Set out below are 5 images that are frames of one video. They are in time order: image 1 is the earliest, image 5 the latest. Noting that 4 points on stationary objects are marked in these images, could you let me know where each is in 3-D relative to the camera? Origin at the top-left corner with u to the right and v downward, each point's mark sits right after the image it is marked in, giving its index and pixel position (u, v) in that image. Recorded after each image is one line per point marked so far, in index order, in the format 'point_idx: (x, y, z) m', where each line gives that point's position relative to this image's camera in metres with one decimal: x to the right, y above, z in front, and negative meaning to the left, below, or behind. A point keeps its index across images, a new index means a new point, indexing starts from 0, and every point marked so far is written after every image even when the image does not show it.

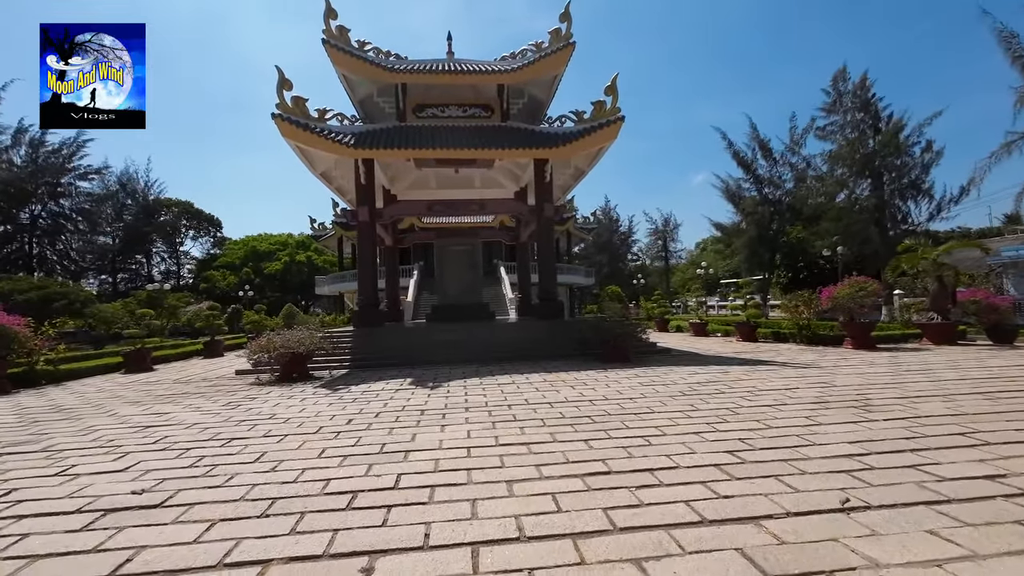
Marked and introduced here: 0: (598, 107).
0: (+2.1, +4.4, +11.7) m
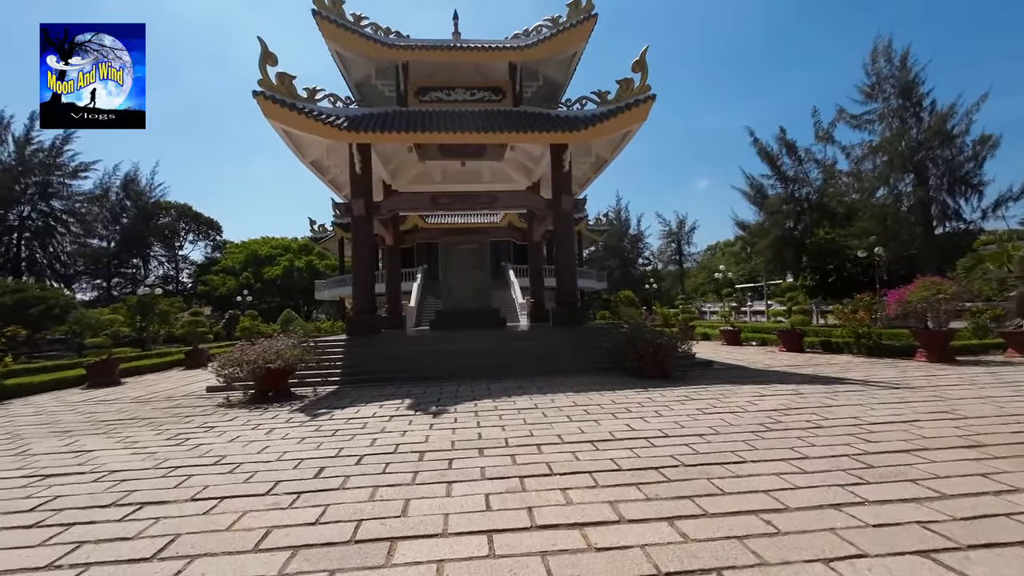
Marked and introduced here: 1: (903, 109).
0: (+2.4, +4.4, +10.4) m
1: (+13.8, +6.3, +17.0) m
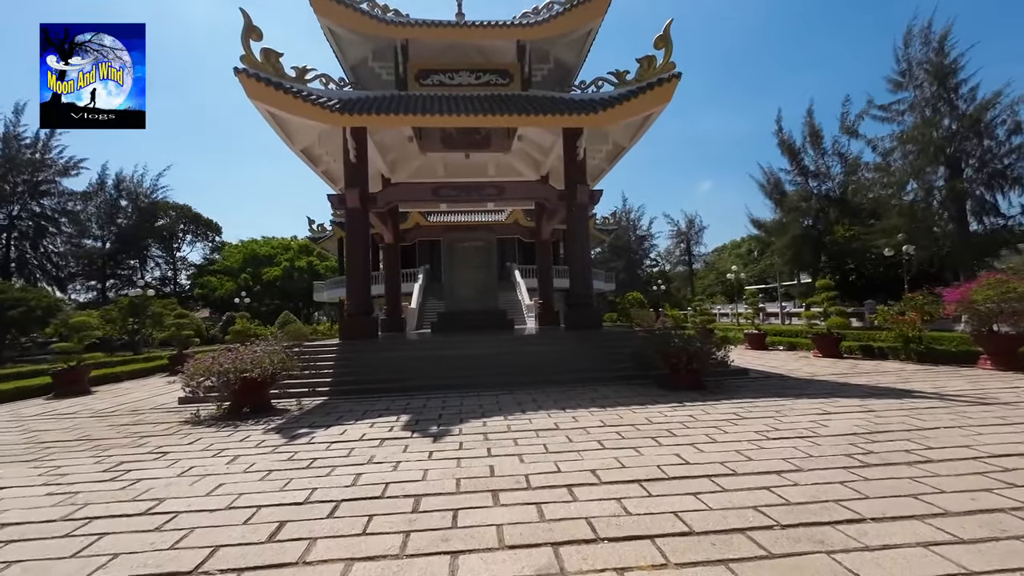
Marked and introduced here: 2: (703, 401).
0: (+2.6, +4.4, +9.4) m
1: (+14.0, +6.3, +16.0) m
2: (+2.4, -1.4, +5.9) m
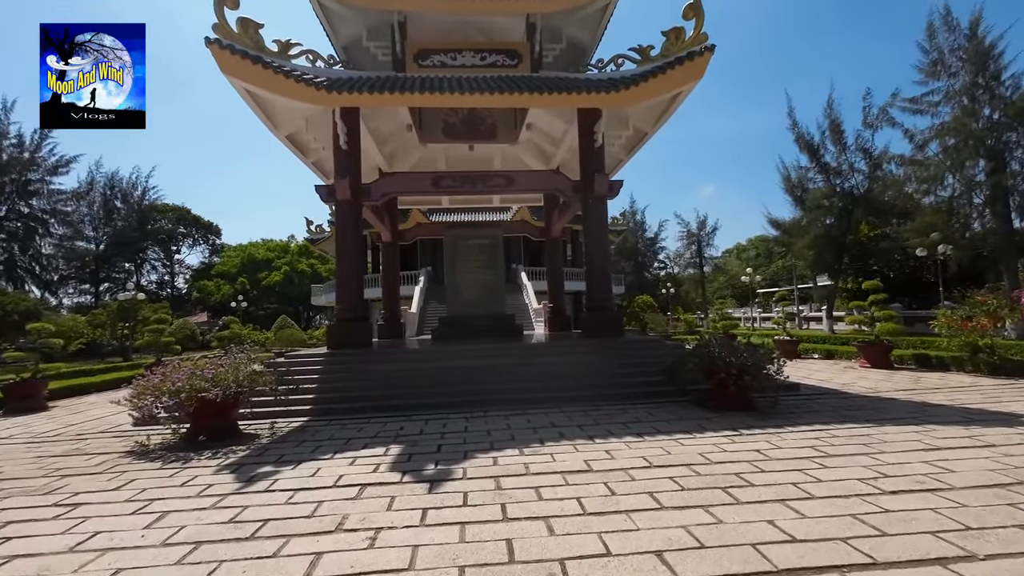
0: (+2.8, +4.3, +8.4) m
1: (+14.2, +6.2, +14.8) m
2: (+2.5, -1.4, +4.8) m
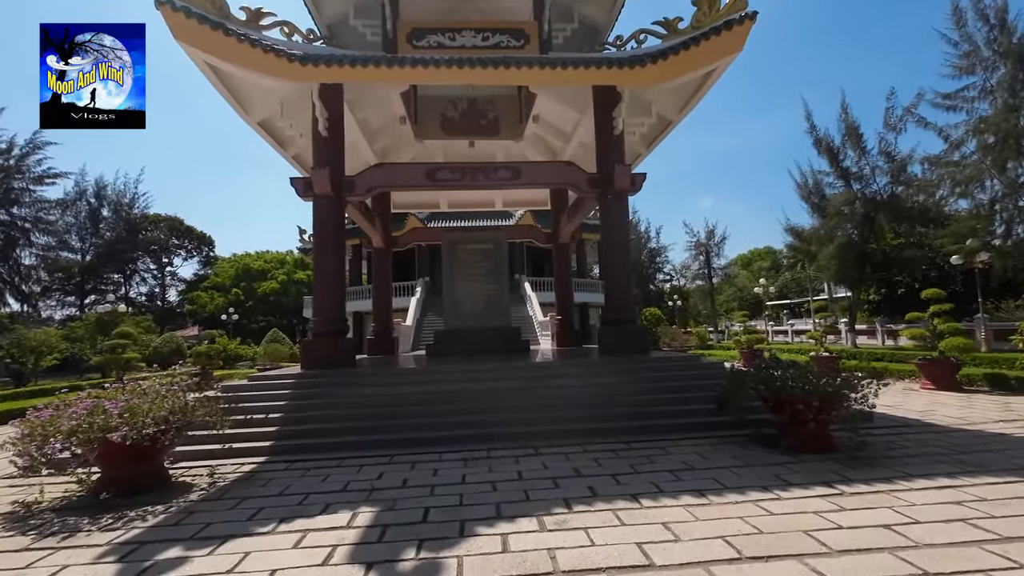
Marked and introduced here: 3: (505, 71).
0: (+2.9, +4.2, +7.3) m
1: (+14.3, +5.9, +13.8) m
2: (+2.6, -1.4, +3.6) m
3: (-0.1, +3.1, +7.0) m
